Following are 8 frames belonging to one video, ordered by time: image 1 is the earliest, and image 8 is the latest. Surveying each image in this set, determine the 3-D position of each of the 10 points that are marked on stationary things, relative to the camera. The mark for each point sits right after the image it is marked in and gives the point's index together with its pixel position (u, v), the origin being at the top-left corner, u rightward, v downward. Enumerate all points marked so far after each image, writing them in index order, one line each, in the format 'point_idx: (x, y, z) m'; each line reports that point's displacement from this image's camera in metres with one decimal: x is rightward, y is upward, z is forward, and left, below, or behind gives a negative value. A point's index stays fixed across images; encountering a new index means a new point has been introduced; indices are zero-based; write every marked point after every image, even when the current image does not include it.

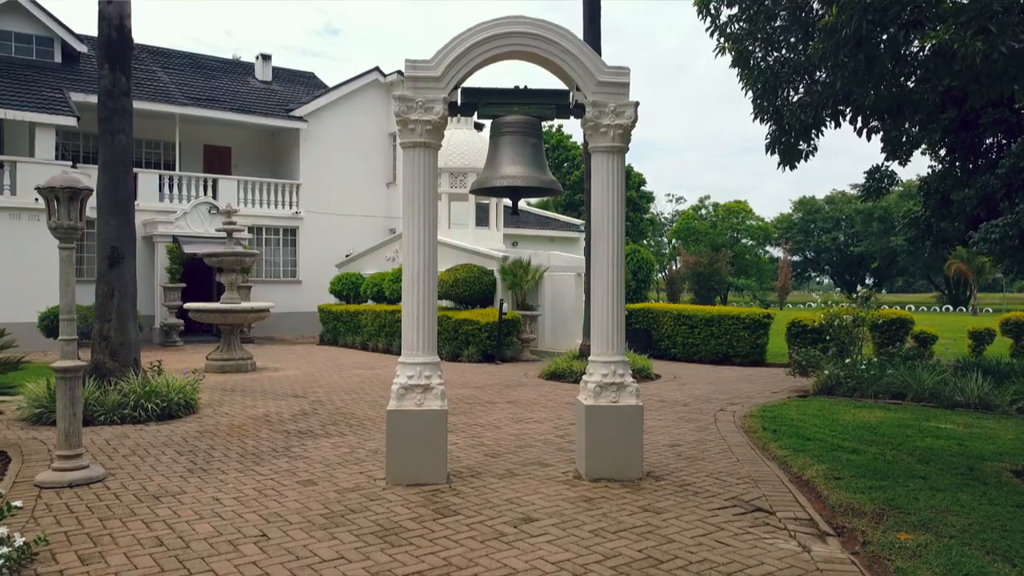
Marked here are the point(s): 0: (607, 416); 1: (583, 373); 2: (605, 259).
0: (+0.7, -1.0, +6.0) m
1: (+1.1, -1.4, +12.8) m
2: (+0.7, +0.2, +6.2) m
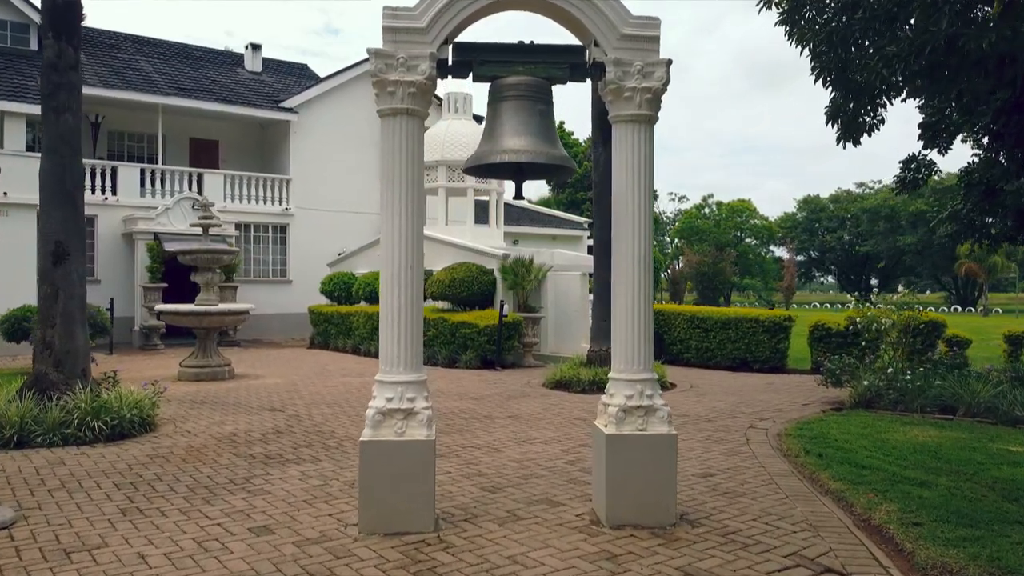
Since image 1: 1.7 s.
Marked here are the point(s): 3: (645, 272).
0: (+0.8, -1.0, +4.9) m
1: (+1.1, -1.4, +11.6) m
2: (+0.8, +0.2, +5.0) m
3: (+0.9, +0.1, +5.1) m
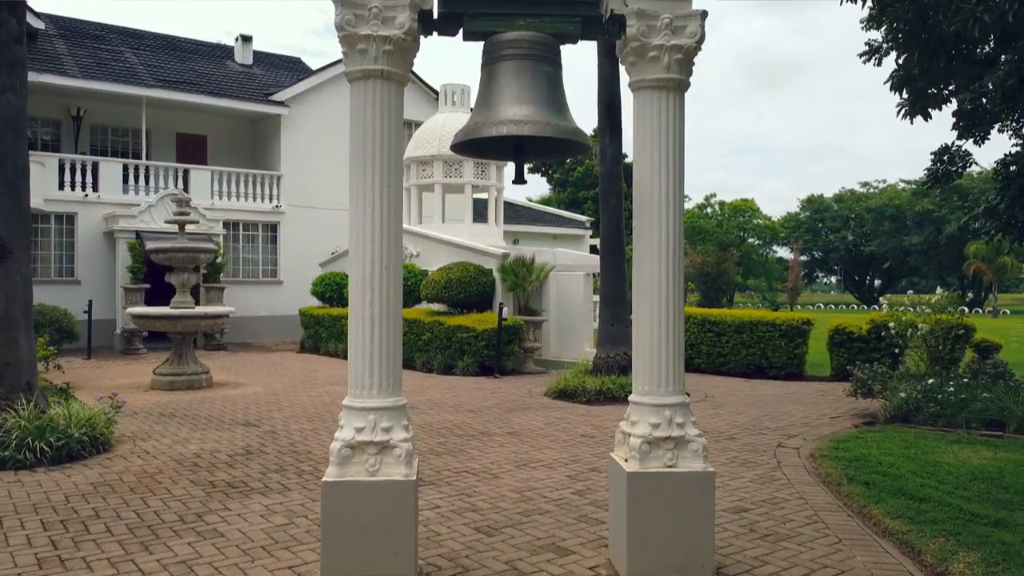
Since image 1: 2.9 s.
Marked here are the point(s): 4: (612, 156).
0: (+0.8, -1.0, +4.0) m
1: (+1.1, -1.4, +10.7) m
2: (+0.8, +0.2, +4.1) m
3: (+0.9, +0.1, +4.1) m
4: (+1.5, +1.9, +11.4) m
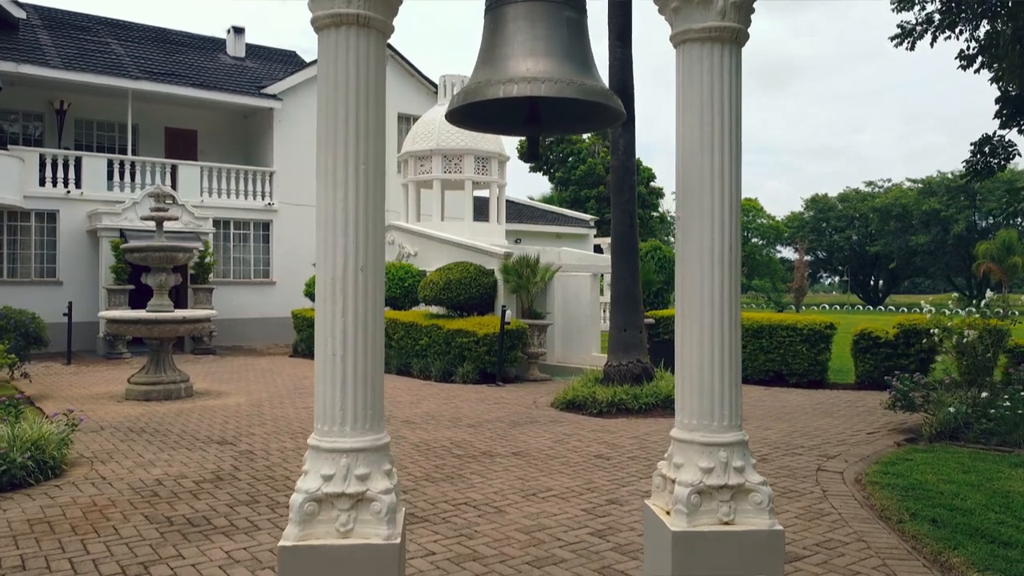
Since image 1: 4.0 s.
0: (+0.8, -1.0, +3.1) m
1: (+1.2, -1.5, +9.8) m
2: (+0.8, +0.2, +3.2) m
3: (+0.9, +0.1, +3.3) m
4: (+1.5, +1.9, +10.5) m
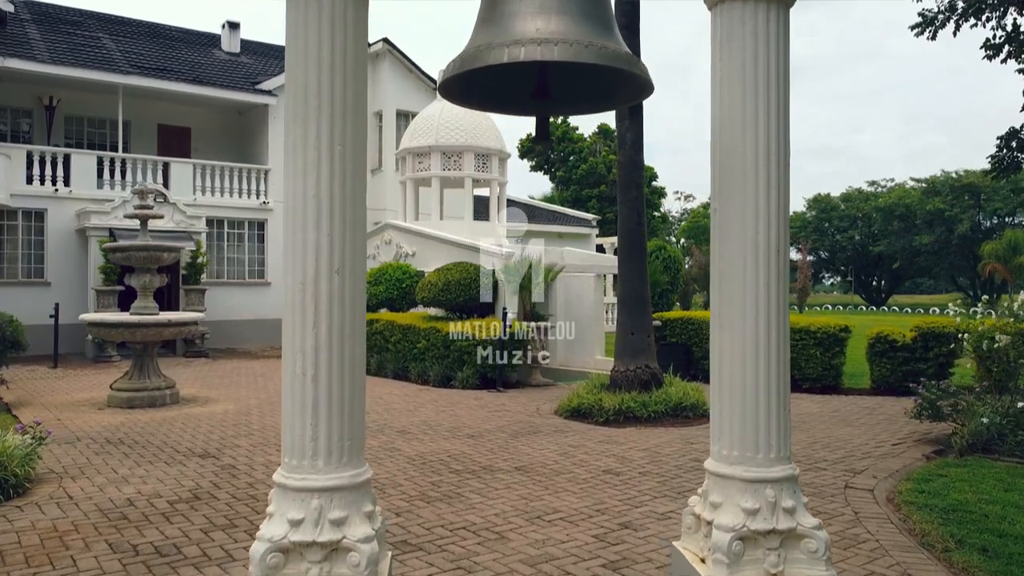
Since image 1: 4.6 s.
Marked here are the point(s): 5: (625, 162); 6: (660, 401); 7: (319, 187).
0: (+0.8, -1.1, +2.6) m
1: (+1.2, -1.5, +9.3) m
2: (+0.8, +0.2, +2.7) m
3: (+0.9, 0.0, +2.7) m
4: (+1.5, +1.9, +10.0) m
5: (+1.5, +1.6, +10.0) m
6: (+1.8, -1.4, +9.5) m
7: (-0.6, +0.4, +2.6) m
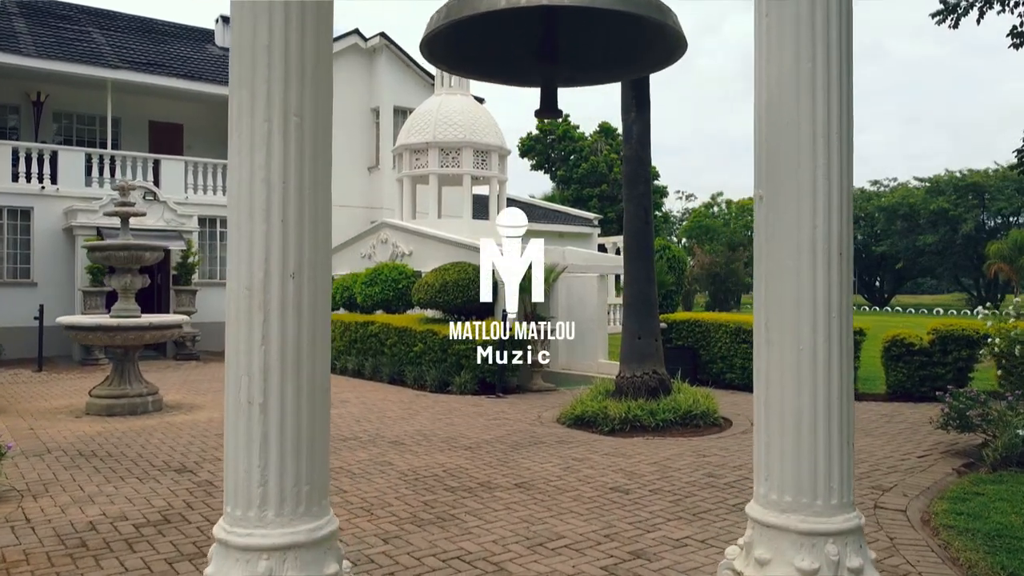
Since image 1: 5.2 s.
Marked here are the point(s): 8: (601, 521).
0: (+0.8, -1.1, +2.1) m
1: (+1.2, -1.5, +8.8) m
2: (+0.8, +0.1, +2.2) m
3: (+0.9, 0.0, +2.2) m
4: (+1.5, +1.9, +9.4) m
5: (+1.5, +1.6, +9.5) m
6: (+1.8, -1.4, +9.0) m
7: (-0.6, +0.3, +2.1) m
8: (+0.6, -1.6, +5.3) m
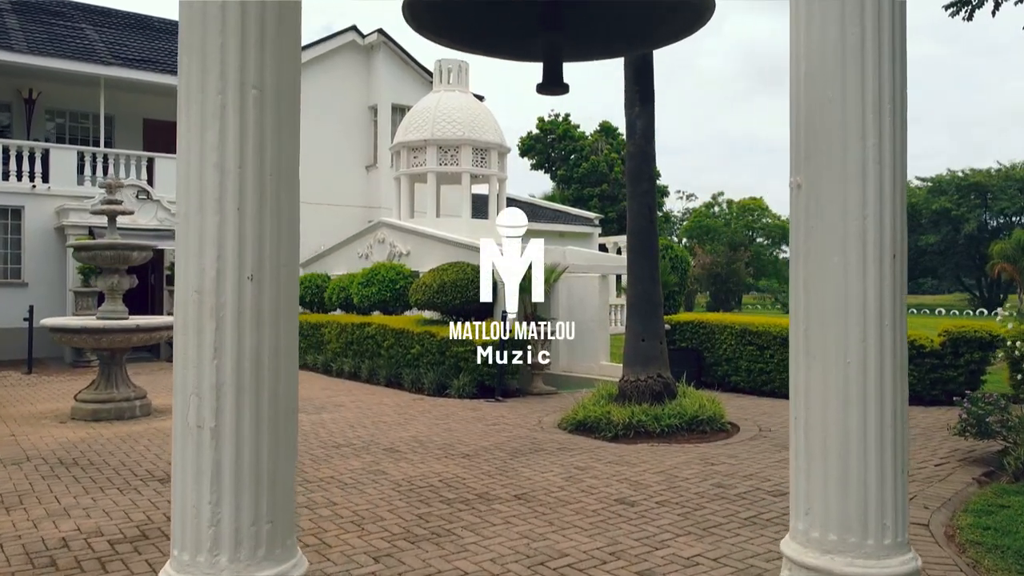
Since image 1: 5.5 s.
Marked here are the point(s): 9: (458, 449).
0: (+0.8, -1.1, +1.7) m
1: (+1.2, -1.5, +8.5) m
2: (+0.8, +0.1, +1.9) m
3: (+0.9, 0.0, +1.9) m
4: (+1.5, +1.8, +9.1) m
5: (+1.5, +1.6, +9.1) m
6: (+1.8, -1.4, +8.6) m
7: (-0.7, +0.3, +1.8) m
8: (+0.6, -1.6, +5.0) m
9: (-0.5, -1.6, +7.6) m
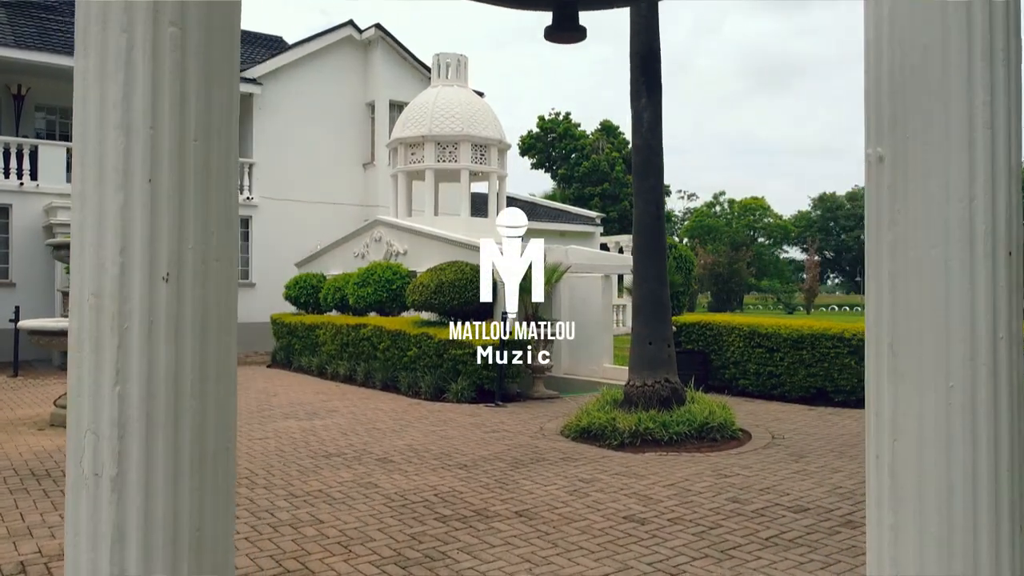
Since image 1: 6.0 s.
0: (+0.8, -1.1, +1.3) m
1: (+1.2, -1.5, +8.0) m
2: (+0.8, +0.1, +1.4) m
3: (+0.9, 0.0, +1.5) m
4: (+1.5, +1.8, +8.7) m
5: (+1.5, +1.6, +8.7) m
6: (+1.8, -1.4, +8.2) m
7: (-0.6, +0.3, +1.3) m
8: (+0.6, -1.6, +4.6) m
9: (-0.5, -1.6, +7.2) m
